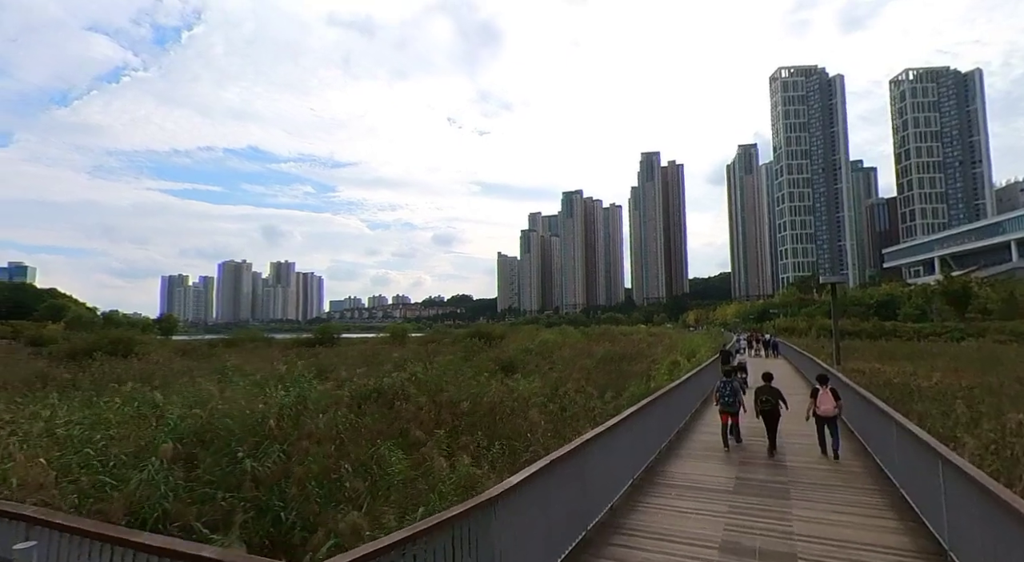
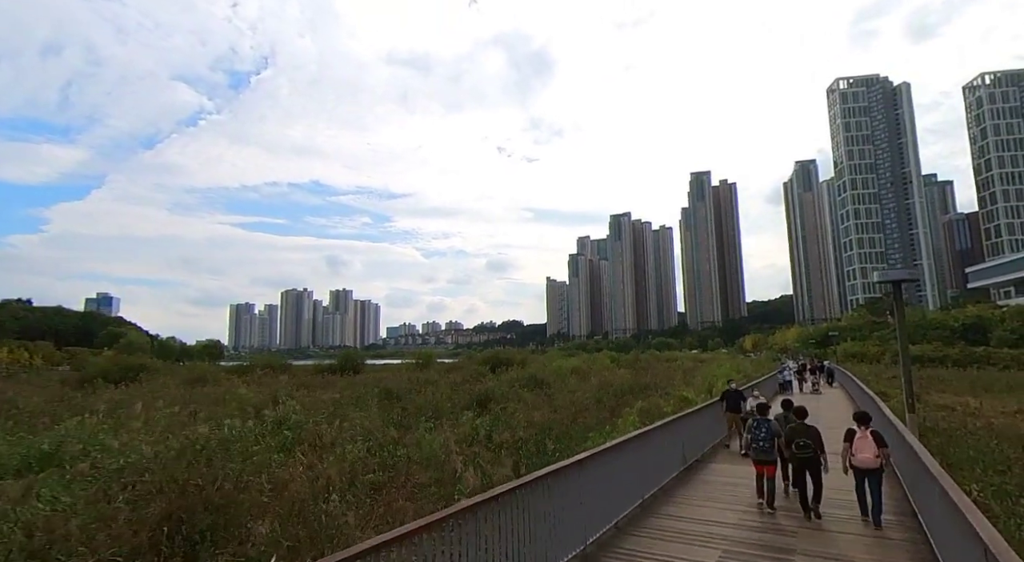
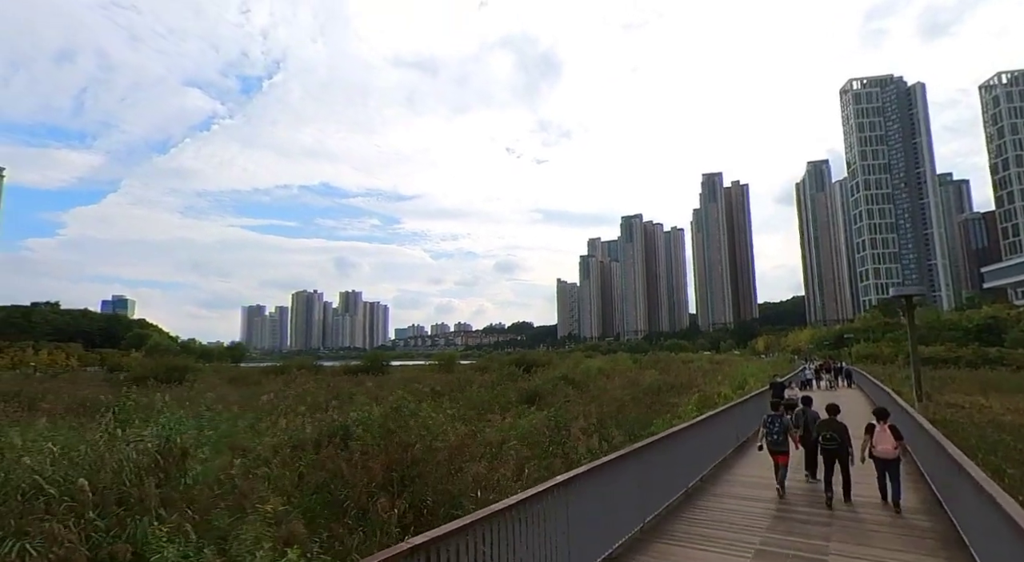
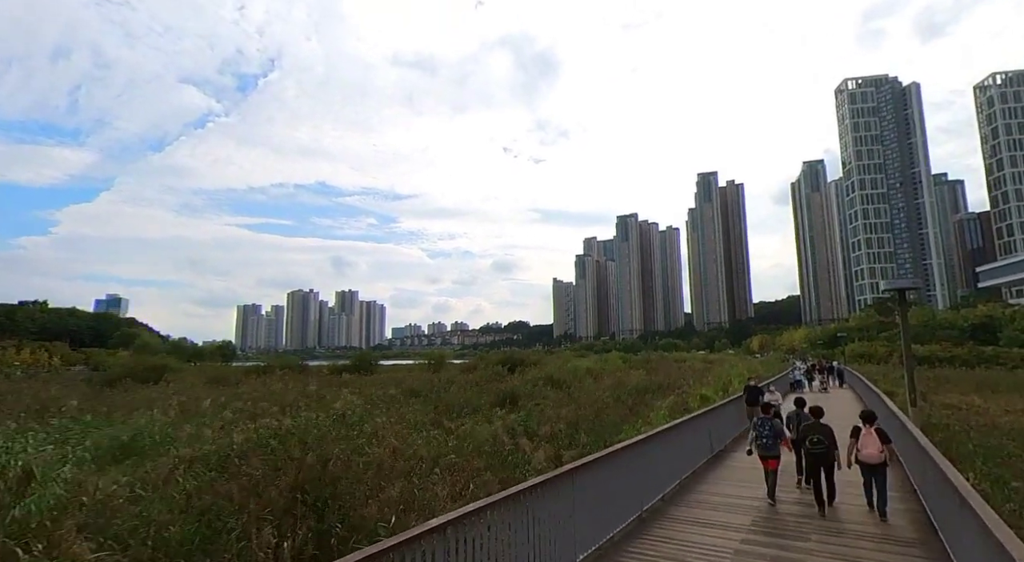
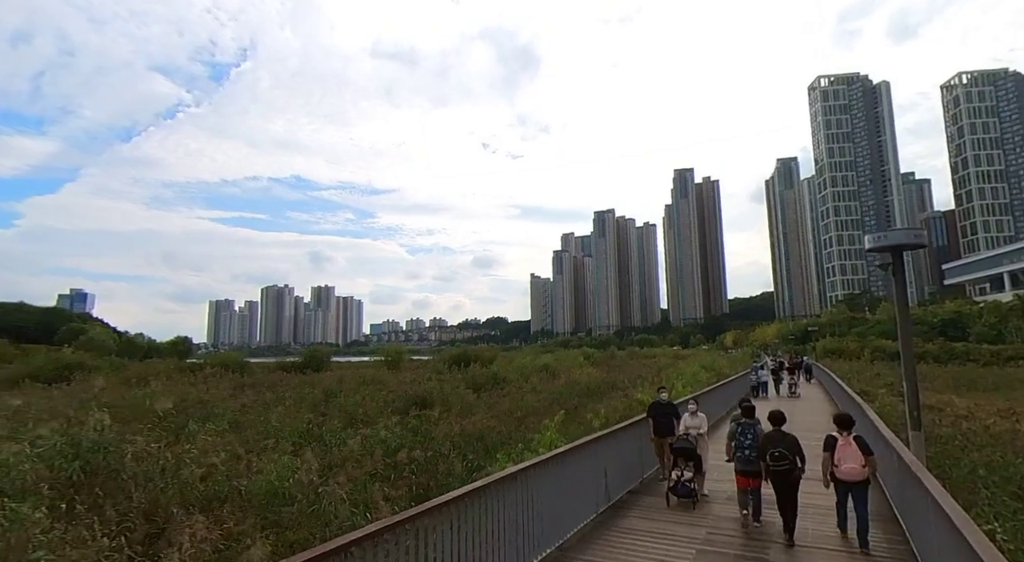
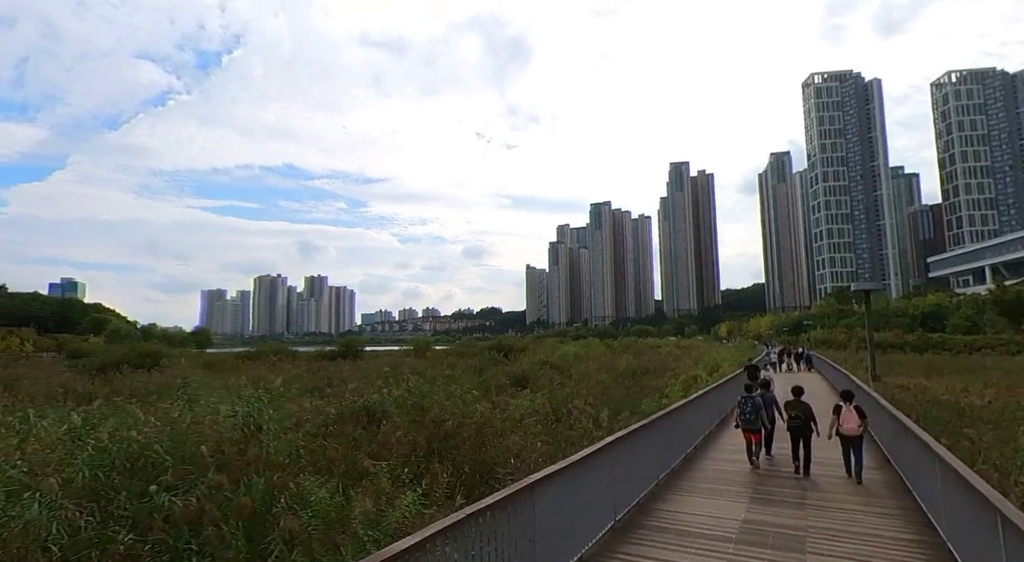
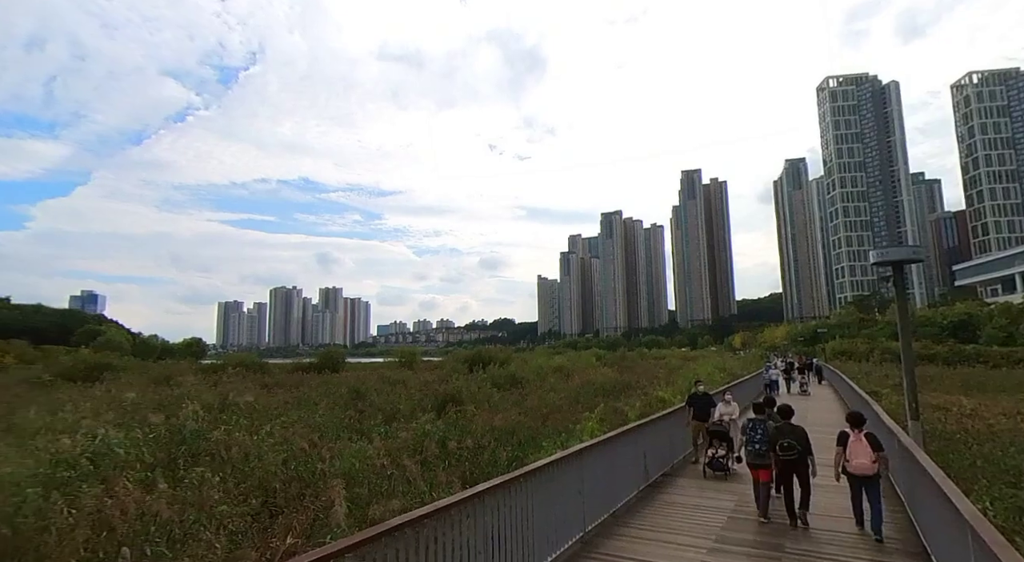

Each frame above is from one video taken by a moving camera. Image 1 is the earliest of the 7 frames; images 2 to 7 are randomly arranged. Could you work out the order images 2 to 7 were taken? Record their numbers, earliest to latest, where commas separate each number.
6, 3, 4, 2, 7, 5
